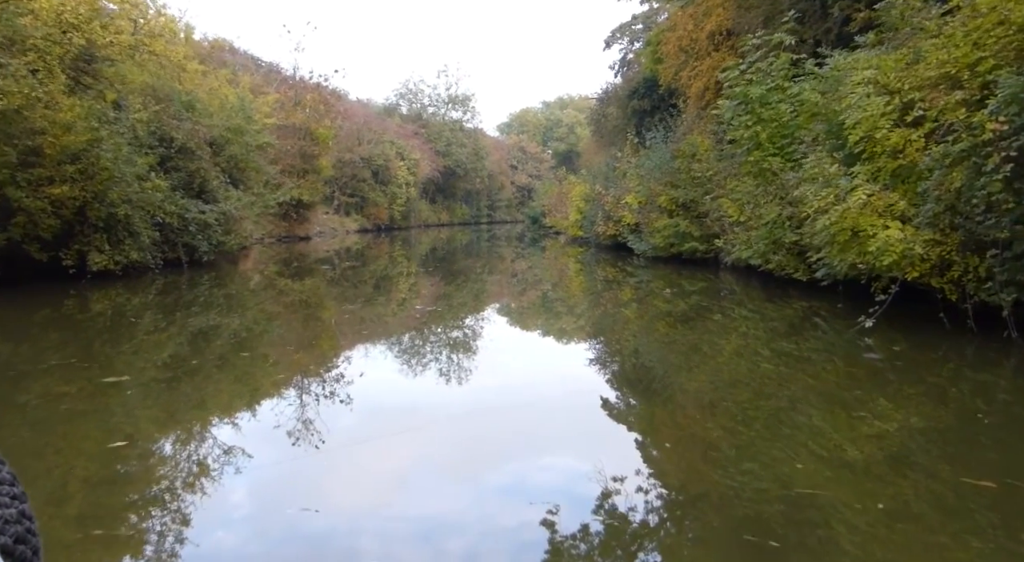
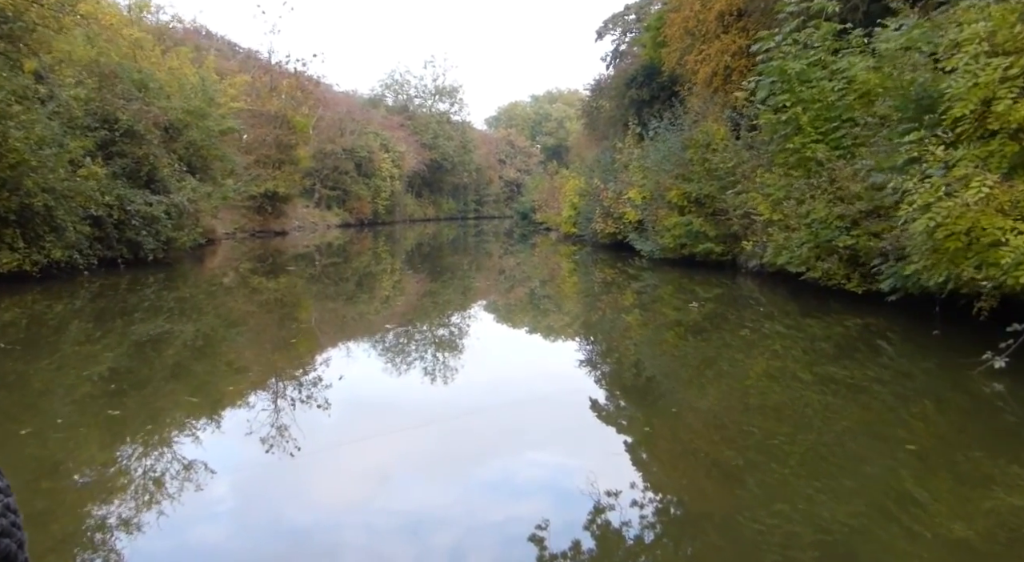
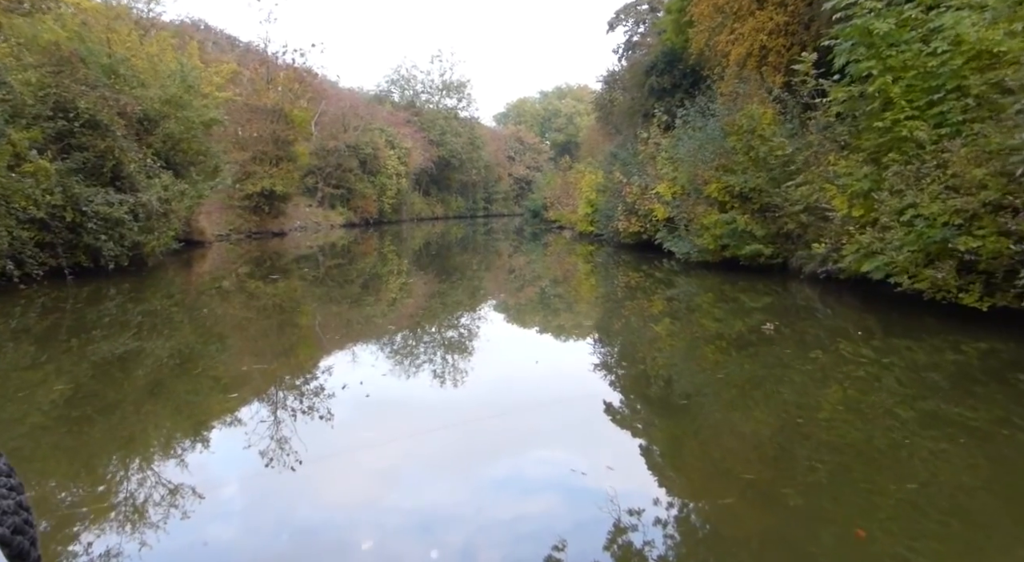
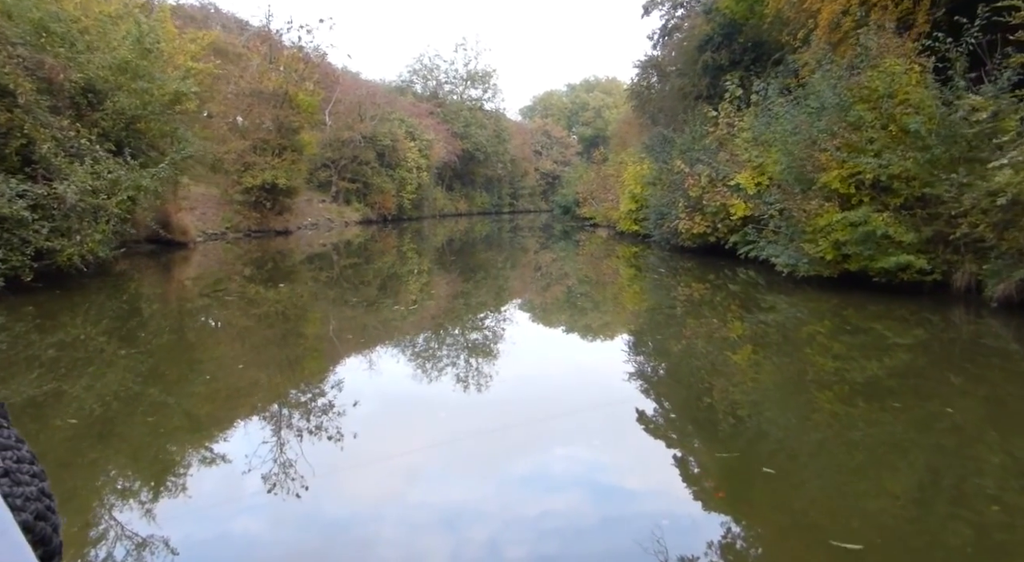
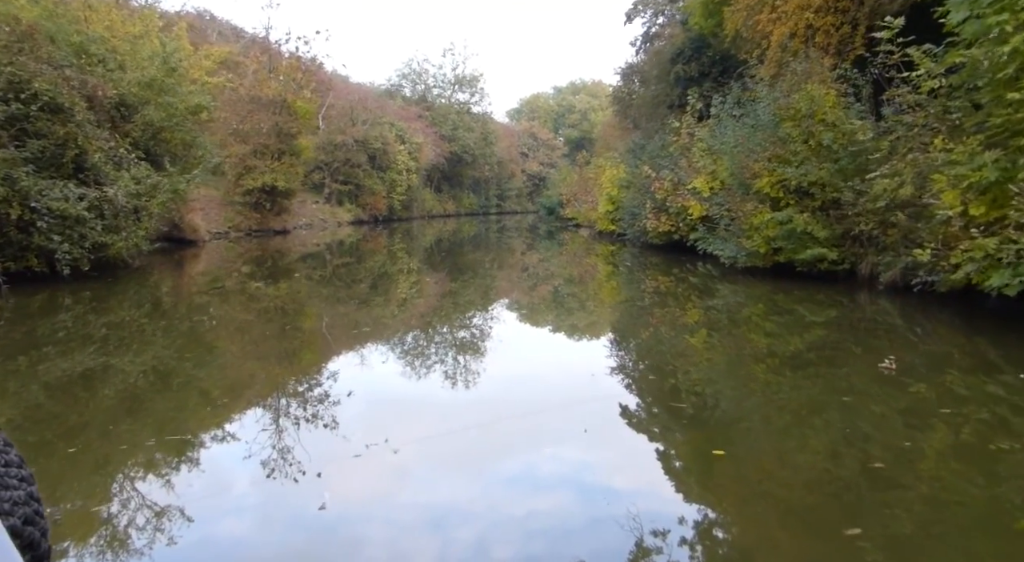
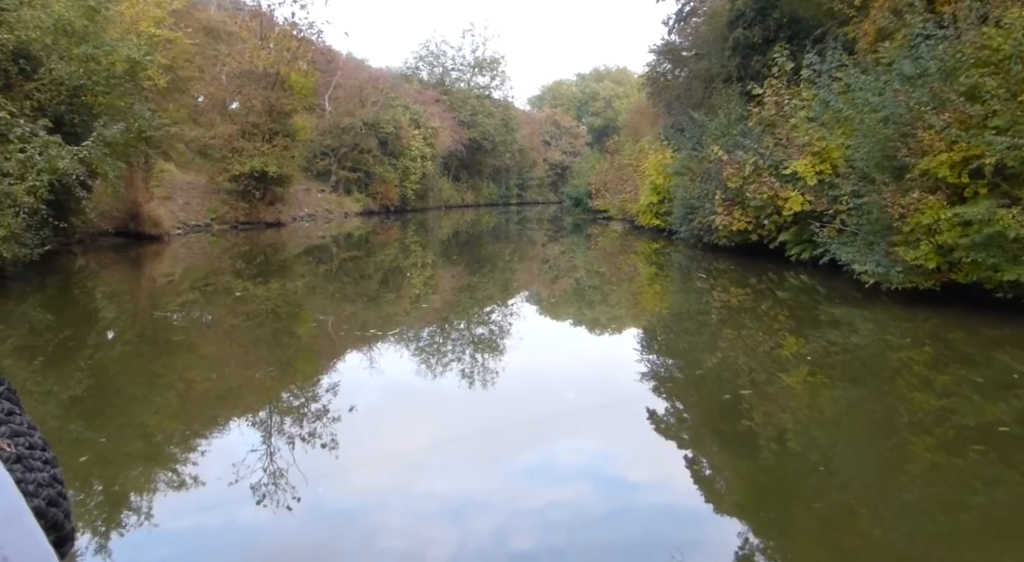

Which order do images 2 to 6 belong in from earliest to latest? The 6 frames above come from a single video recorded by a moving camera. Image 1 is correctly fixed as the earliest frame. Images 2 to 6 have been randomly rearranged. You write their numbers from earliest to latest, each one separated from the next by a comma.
2, 3, 5, 4, 6
